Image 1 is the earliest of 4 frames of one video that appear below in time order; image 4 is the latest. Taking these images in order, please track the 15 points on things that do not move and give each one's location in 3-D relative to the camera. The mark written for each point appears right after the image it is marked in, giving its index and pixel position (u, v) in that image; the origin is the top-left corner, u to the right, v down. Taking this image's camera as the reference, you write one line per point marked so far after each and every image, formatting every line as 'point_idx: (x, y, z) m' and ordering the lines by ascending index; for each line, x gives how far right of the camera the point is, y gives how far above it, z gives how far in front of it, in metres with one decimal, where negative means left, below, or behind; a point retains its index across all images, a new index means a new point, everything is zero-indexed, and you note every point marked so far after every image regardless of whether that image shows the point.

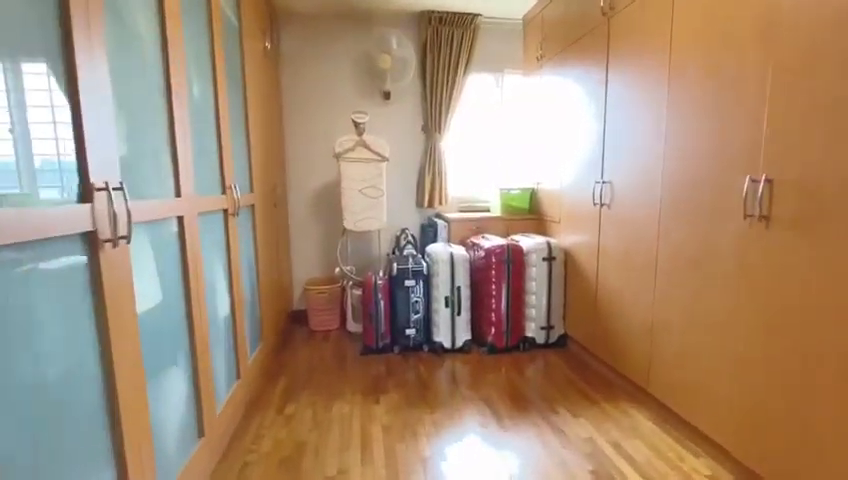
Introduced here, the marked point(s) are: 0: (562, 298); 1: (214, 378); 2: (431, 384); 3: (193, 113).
0: (+1.0, -0.4, +2.9) m
1: (-0.9, -0.6, +1.8) m
2: (0.0, -0.9, +2.5) m
3: (-1.0, +0.5, +1.7) m
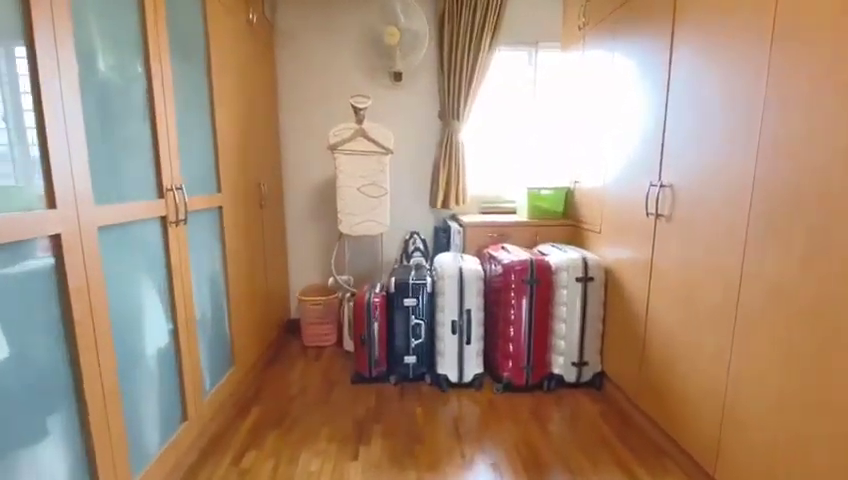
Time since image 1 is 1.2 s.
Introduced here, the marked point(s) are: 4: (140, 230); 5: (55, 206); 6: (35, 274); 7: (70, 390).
0: (+1.0, -0.5, +2.3) m
1: (-1.0, -0.7, +1.4) m
2: (0.0, -1.0, +2.0) m
3: (-1.0, +0.5, +1.2) m
4: (-1.1, 0.0, +1.5) m
5: (-1.0, +0.1, +1.1) m
6: (-1.0, -0.1, +1.1) m
7: (-1.0, -0.4, +1.1) m
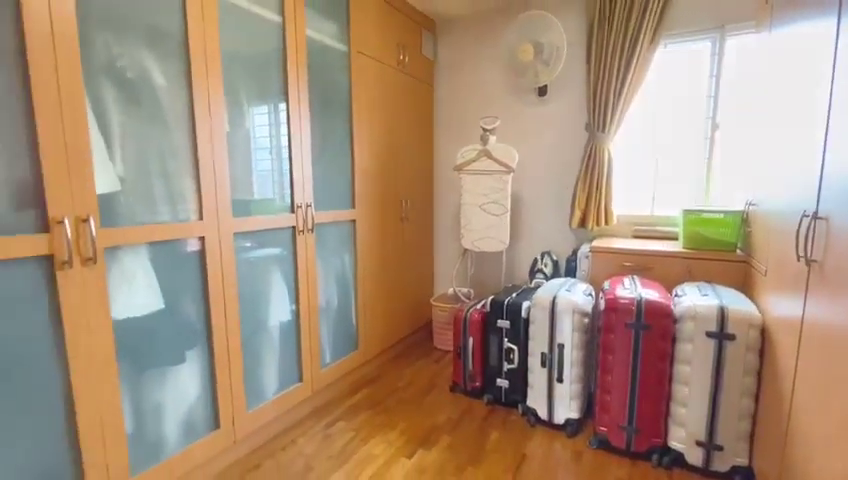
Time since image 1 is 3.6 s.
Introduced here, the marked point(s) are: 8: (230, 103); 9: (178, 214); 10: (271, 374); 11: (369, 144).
0: (+1.4, -0.7, +1.7) m
1: (-0.9, -0.7, +2.0) m
2: (+0.3, -1.1, +1.9) m
3: (-0.9, +0.5, +1.9) m
4: (-0.8, 0.0, +2.1) m
5: (-1.0, +0.1, +1.7) m
6: (-1.0, -0.1, +1.7) m
7: (-1.0, -0.4, +1.8) m
8: (-0.9, +0.6, +1.9) m
9: (-1.0, +0.1, +1.7) m
10: (-0.8, -0.7, +2.1) m
11: (-0.4, +0.6, +2.7) m
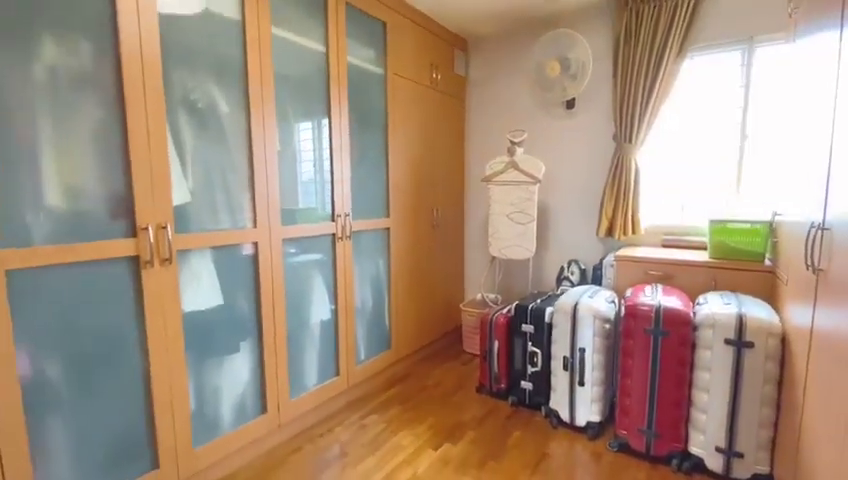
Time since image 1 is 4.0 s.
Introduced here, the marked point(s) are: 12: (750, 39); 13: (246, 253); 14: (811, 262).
0: (+1.5, -0.7, +1.7) m
1: (-0.7, -0.7, +2.2) m
2: (+0.4, -1.1, +2.1) m
3: (-0.7, +0.4, +2.1) m
4: (-0.6, 0.0, +2.3) m
5: (-0.8, +0.1, +2.0) m
6: (-0.9, -0.1, +2.0) m
7: (-0.9, -0.4, +2.0) m
8: (-0.8, +0.6, +2.1) m
9: (-0.9, +0.1, +1.9) m
10: (-0.7, -0.7, +2.3) m
11: (-0.2, +0.6, +2.9) m
12: (+2.0, +1.2, +2.4) m
13: (-0.9, -0.1, +2.0) m
14: (+1.4, -0.1, +1.4) m
